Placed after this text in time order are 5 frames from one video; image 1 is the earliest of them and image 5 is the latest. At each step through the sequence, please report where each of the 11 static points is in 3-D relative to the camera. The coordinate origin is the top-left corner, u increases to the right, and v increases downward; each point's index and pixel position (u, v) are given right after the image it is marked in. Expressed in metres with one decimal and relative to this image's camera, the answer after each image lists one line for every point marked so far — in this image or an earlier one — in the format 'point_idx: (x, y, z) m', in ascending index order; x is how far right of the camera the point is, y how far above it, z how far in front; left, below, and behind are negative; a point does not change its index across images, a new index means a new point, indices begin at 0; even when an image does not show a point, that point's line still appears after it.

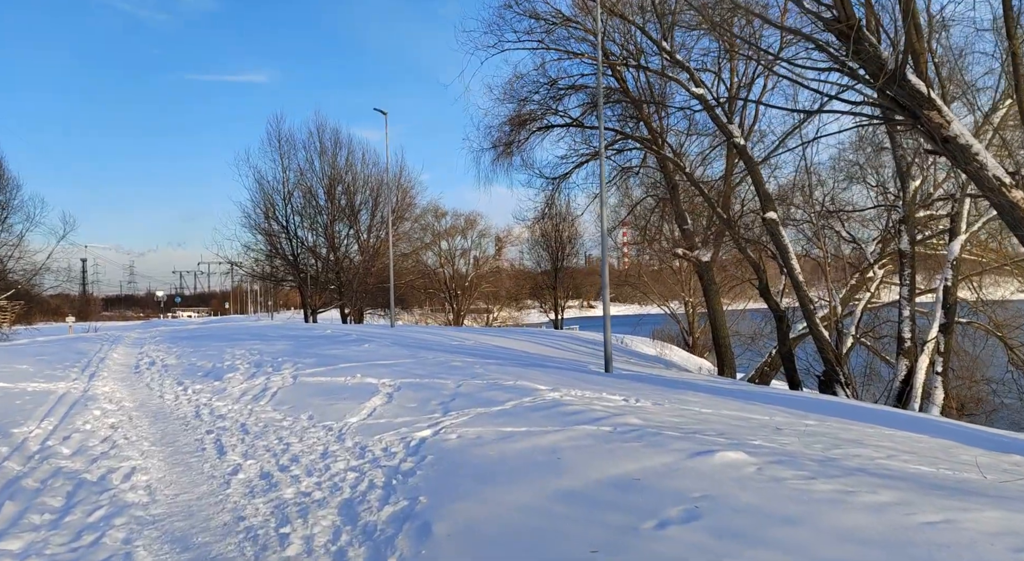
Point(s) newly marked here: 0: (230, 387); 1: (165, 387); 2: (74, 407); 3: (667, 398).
0: (-4.3, -1.6, +11.9) m
1: (-5.7, -1.7, +12.8) m
2: (-6.0, -1.8, +10.7) m
3: (+2.0, -1.5, +10.0) m
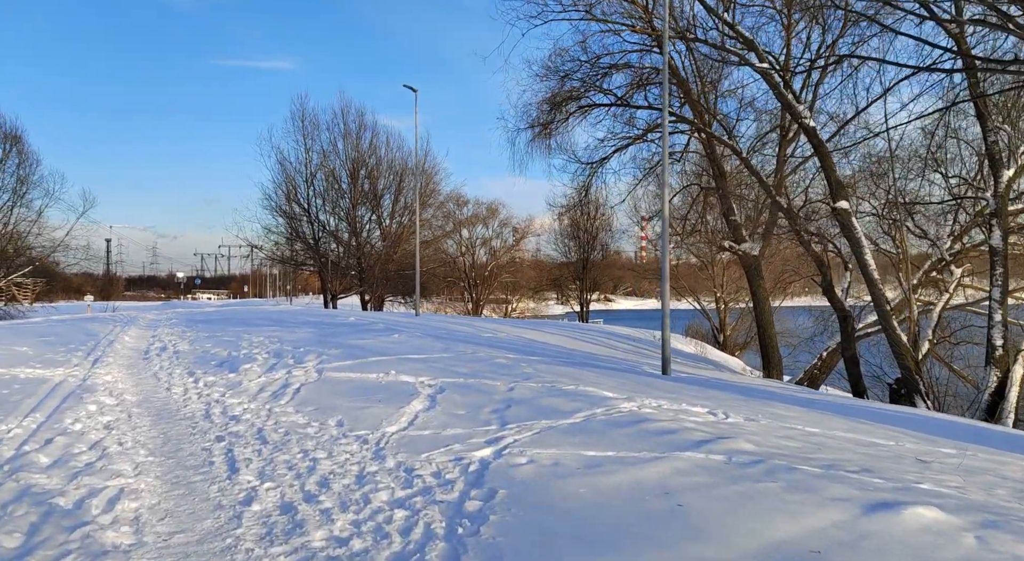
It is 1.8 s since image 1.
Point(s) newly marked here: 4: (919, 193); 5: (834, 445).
0: (-3.6, -1.4, +10.5) m
1: (-4.9, -1.4, +11.4) m
2: (-5.3, -1.4, +9.3) m
3: (+2.7, -1.4, +8.5) m
4: (+8.9, +1.9, +17.2) m
5: (+2.7, -1.4, +6.6) m
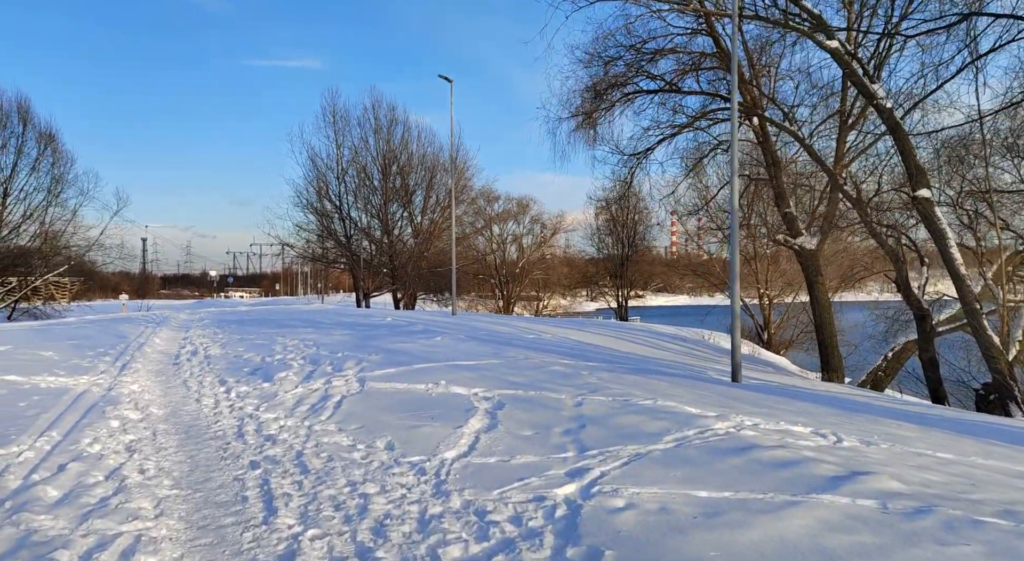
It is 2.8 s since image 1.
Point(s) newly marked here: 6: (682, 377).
0: (-2.8, -1.4, +9.6) m
1: (-4.1, -1.4, +10.5) m
2: (-4.6, -1.5, +8.4) m
3: (+3.3, -1.4, +7.3) m
4: (+9.9, +2.0, +15.8) m
5: (+3.3, -1.4, +5.5) m
6: (+2.4, -1.4, +11.2) m
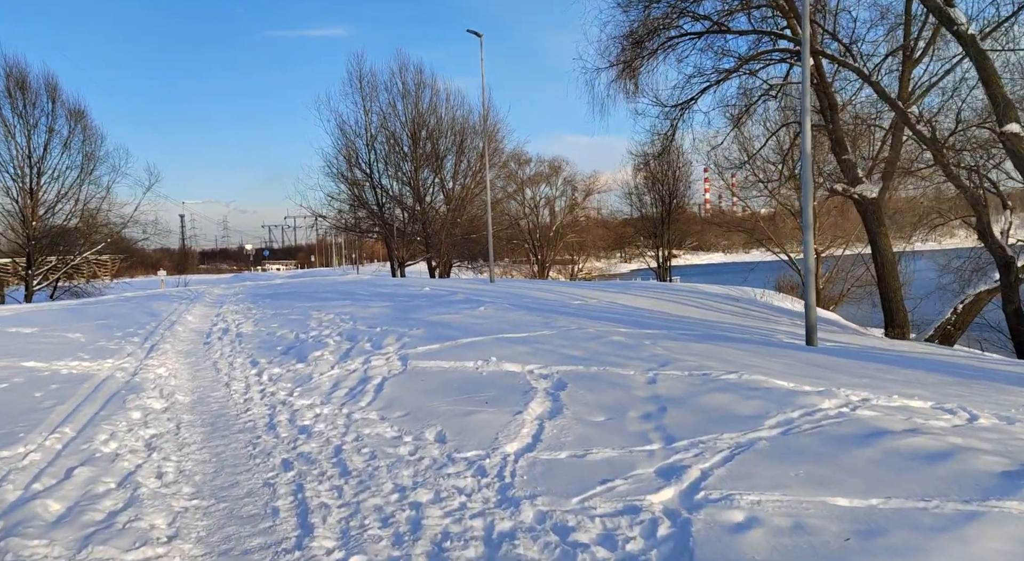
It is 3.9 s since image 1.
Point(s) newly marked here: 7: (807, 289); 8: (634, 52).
0: (-2.2, -1.1, +8.7) m
1: (-3.5, -1.1, +9.7) m
2: (-4.0, -1.3, +7.7) m
3: (+3.9, -1.0, +6.2) m
4: (+10.7, +3.1, +14.2) m
5: (+3.8, -1.1, +4.4) m
6: (+3.1, -0.8, +10.2) m
7: (+4.1, -0.1, +10.9) m
8: (+3.1, +5.7, +19.3) m
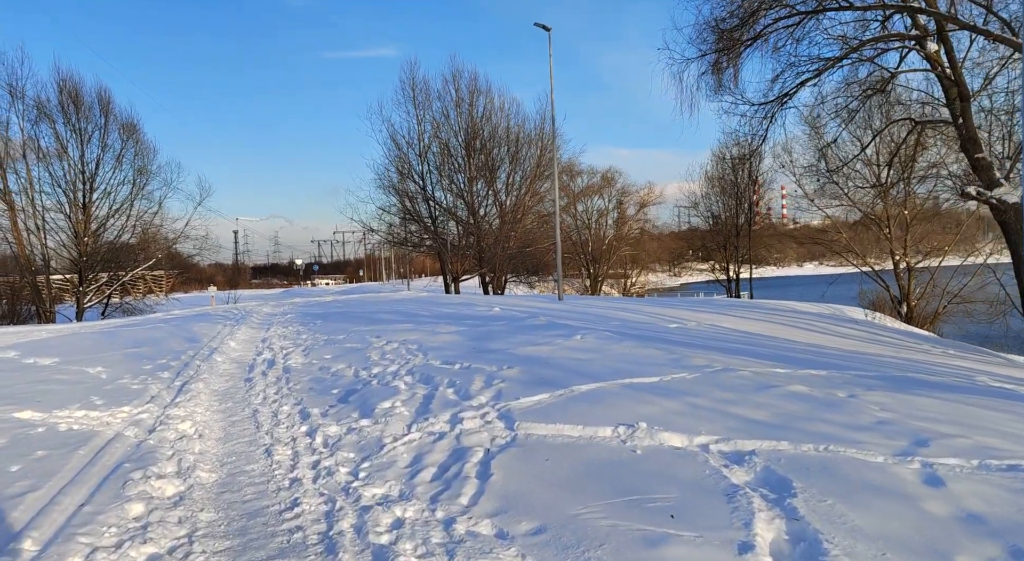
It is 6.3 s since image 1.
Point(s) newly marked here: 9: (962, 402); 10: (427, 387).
0: (-1.0, -1.3, +6.3) m
1: (-2.2, -1.4, +7.4) m
2: (-2.9, -1.5, +5.4) m
3: (+4.9, -1.2, +3.5) m
4: (+12.2, +2.7, +11.1) m
5: (+4.7, -1.2, +1.6) m
6: (+4.4, -1.1, +7.4) m
7: (+5.4, -0.4, +8.1) m
8: (+4.9, +5.2, +16.7) m
9: (+3.8, -1.0, +6.7) m
10: (-0.9, -1.1, +8.1) m
